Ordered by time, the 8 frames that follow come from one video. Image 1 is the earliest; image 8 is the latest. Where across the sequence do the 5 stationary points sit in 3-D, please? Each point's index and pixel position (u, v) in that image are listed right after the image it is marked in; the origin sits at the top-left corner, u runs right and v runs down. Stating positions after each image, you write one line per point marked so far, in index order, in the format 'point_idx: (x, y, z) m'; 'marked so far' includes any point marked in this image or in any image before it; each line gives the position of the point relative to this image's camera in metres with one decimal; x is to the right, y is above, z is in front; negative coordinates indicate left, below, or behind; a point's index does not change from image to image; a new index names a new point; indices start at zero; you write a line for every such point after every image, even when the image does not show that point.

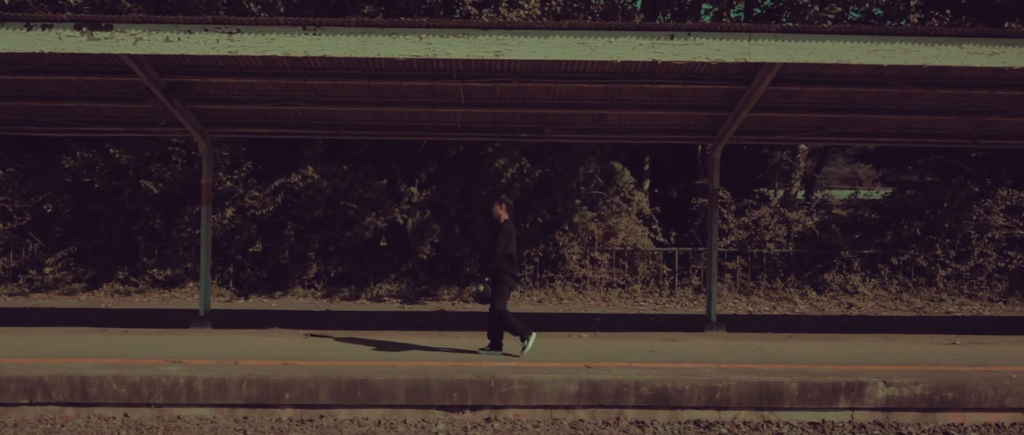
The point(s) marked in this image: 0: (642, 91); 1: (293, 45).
0: (+1.4, +1.3, +9.3) m
1: (-2.0, +1.6, +7.9) m
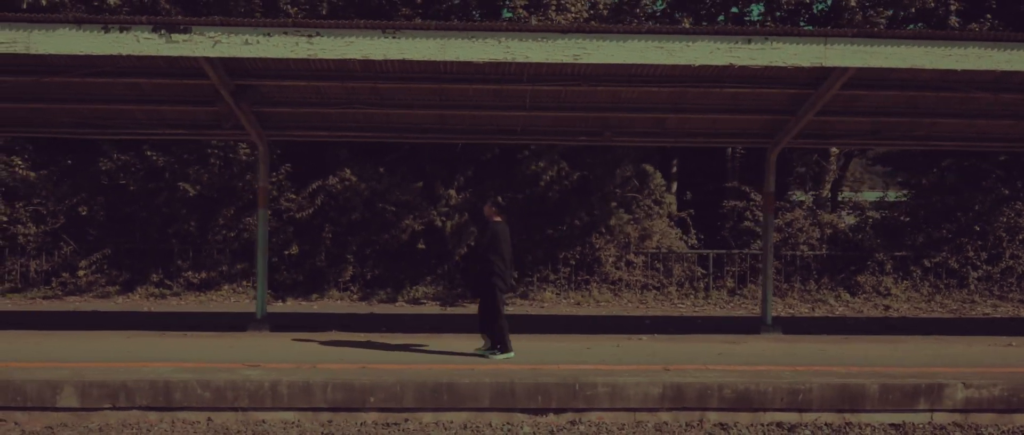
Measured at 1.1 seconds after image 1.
0: (+2.1, +1.3, +9.3) m
1: (-1.3, +1.5, +7.9) m
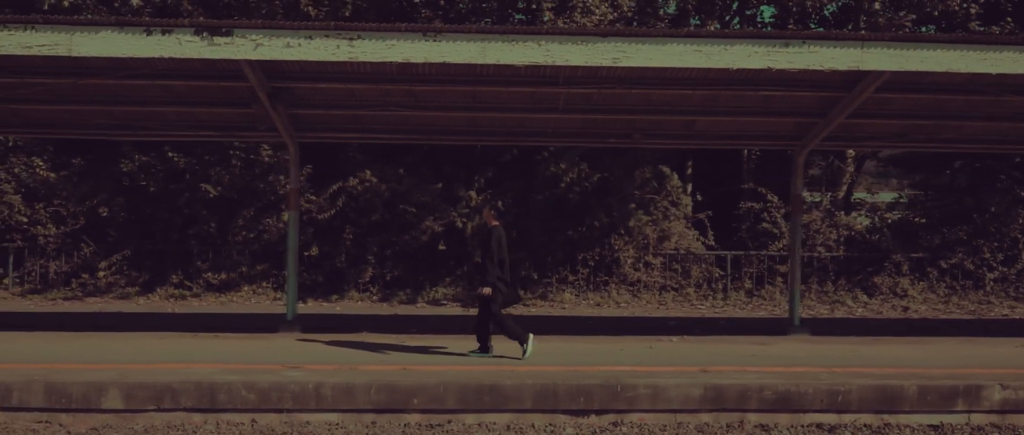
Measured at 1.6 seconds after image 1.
0: (+2.4, +1.3, +9.4) m
1: (-0.9, +1.5, +7.9) m
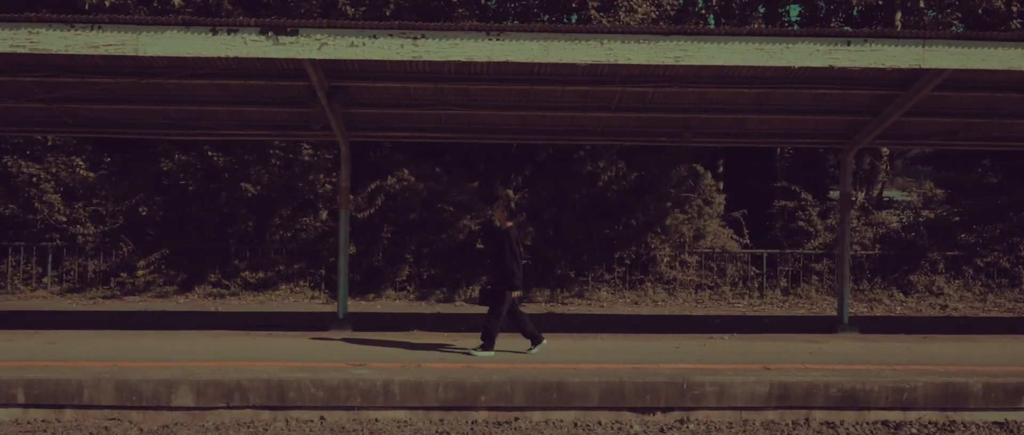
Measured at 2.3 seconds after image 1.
0: (+3.0, +1.3, +9.4) m
1: (-0.3, +1.5, +8.0) m
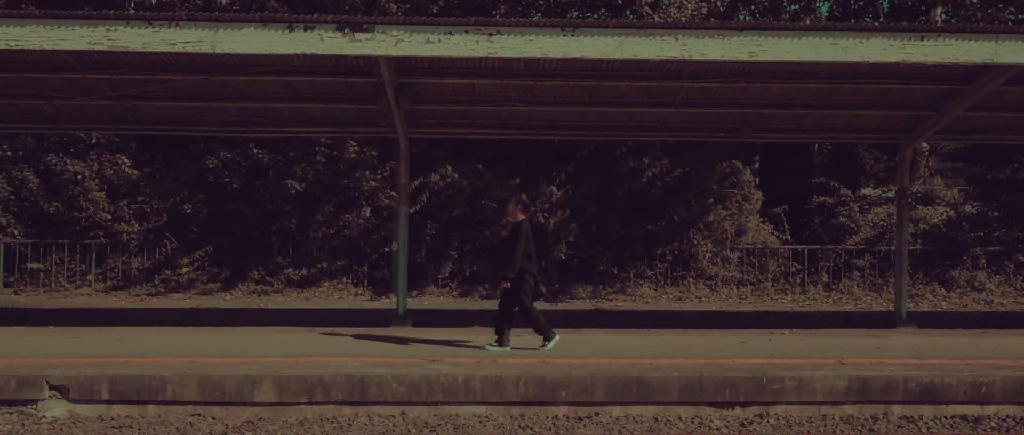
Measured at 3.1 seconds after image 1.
0: (+3.7, +1.3, +9.4) m
1: (+0.4, +1.6, +8.0) m
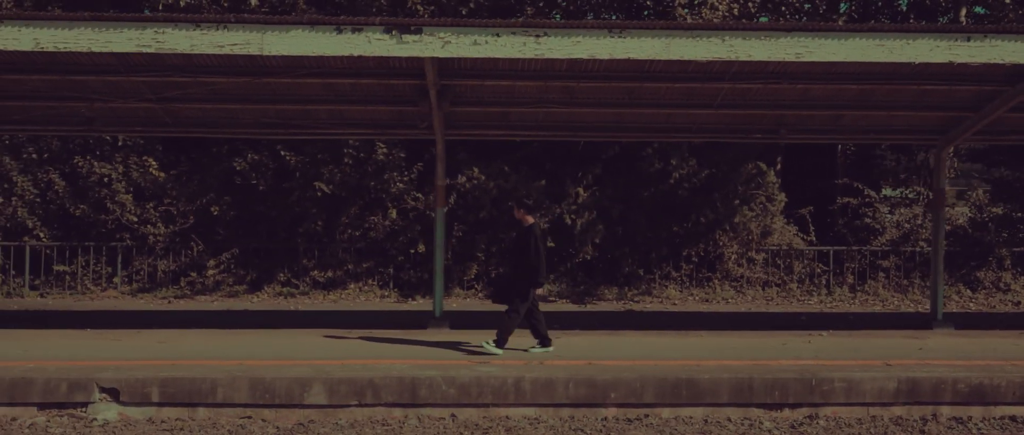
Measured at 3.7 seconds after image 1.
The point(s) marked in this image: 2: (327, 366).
0: (+4.1, +1.3, +9.4) m
1: (+0.8, +1.5, +8.0) m
2: (-1.6, -1.3, +7.7) m
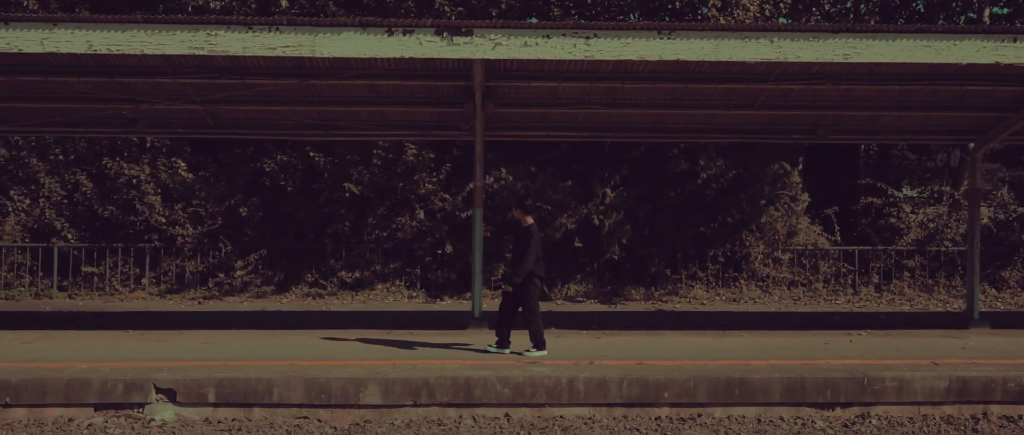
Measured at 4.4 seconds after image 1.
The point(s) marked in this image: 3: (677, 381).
0: (+4.6, +1.3, +9.4) m
1: (+1.2, +1.5, +8.0) m
2: (-1.2, -1.3, +7.8) m
3: (+1.4, -1.4, +7.6) m
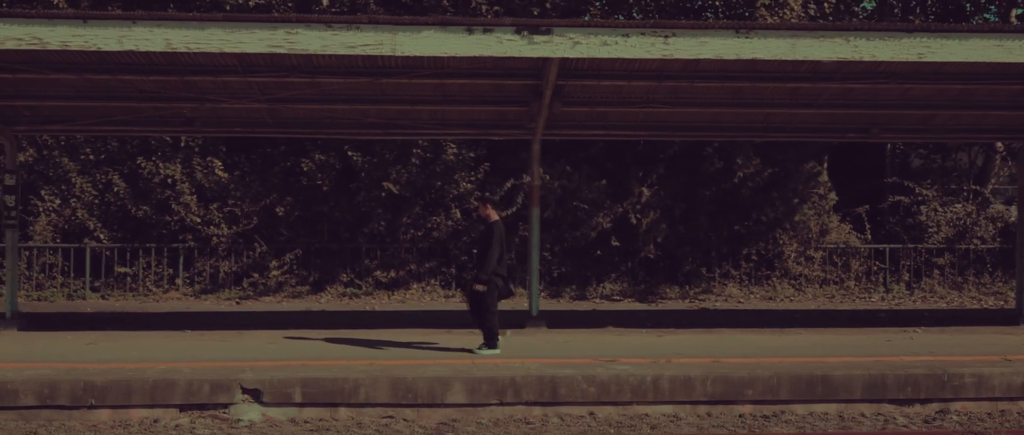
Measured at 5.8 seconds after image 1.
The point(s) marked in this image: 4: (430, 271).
0: (+5.2, +1.4, +9.5) m
1: (+2.0, +1.6, +8.1) m
2: (-0.4, -1.3, +7.8) m
3: (+2.2, -1.4, +7.6) m
4: (-1.4, -0.9, +14.7) m
